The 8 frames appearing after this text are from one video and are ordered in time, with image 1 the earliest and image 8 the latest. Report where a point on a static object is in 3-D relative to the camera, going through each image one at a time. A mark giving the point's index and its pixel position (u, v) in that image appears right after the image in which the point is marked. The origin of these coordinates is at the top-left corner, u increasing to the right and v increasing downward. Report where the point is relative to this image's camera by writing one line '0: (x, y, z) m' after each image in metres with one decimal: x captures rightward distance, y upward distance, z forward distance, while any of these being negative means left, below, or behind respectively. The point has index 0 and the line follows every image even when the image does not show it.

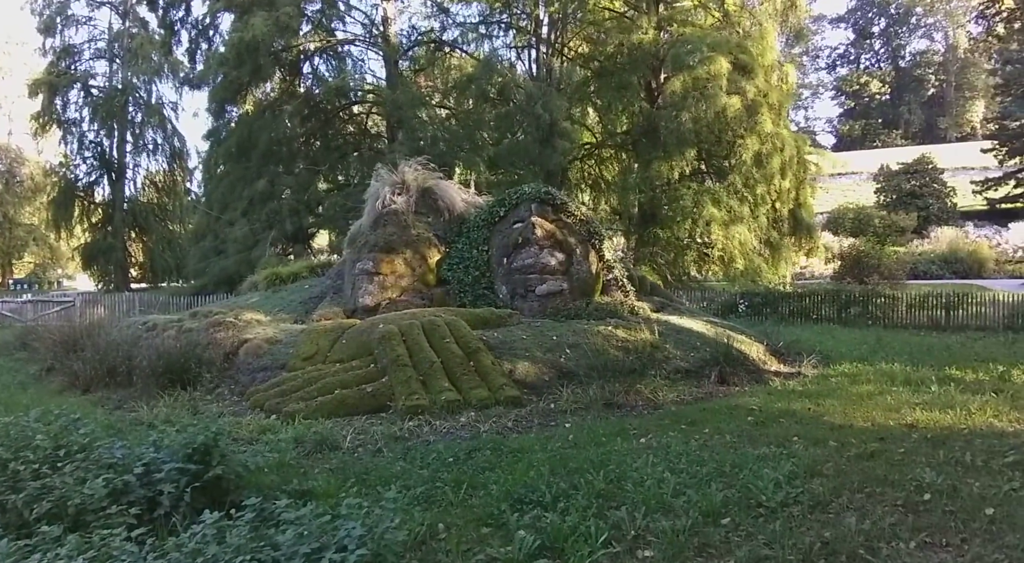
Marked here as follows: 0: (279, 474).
0: (-1.7, -1.4, +5.2) m
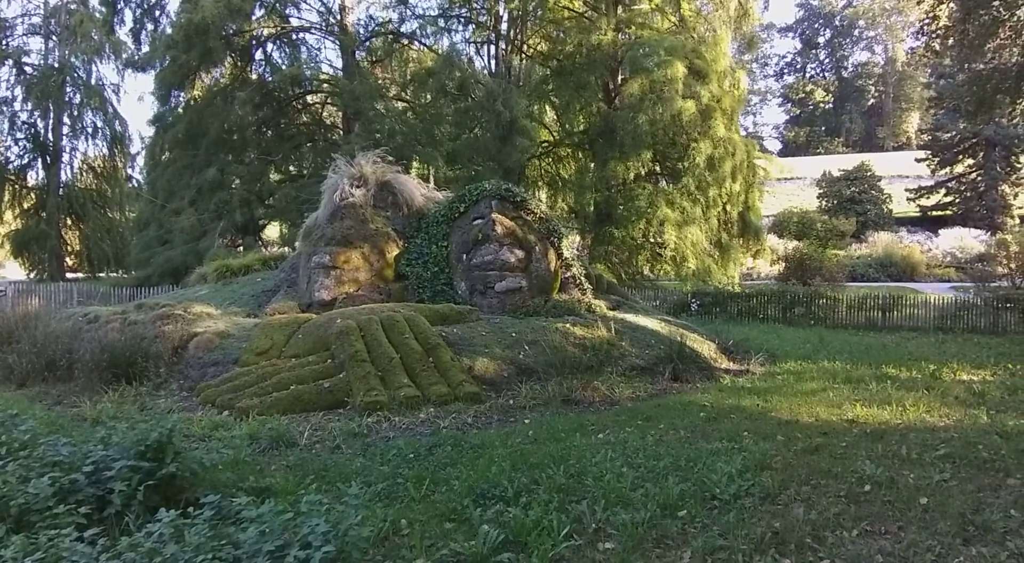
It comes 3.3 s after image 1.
0: (-2.0, -1.4, +5.1) m
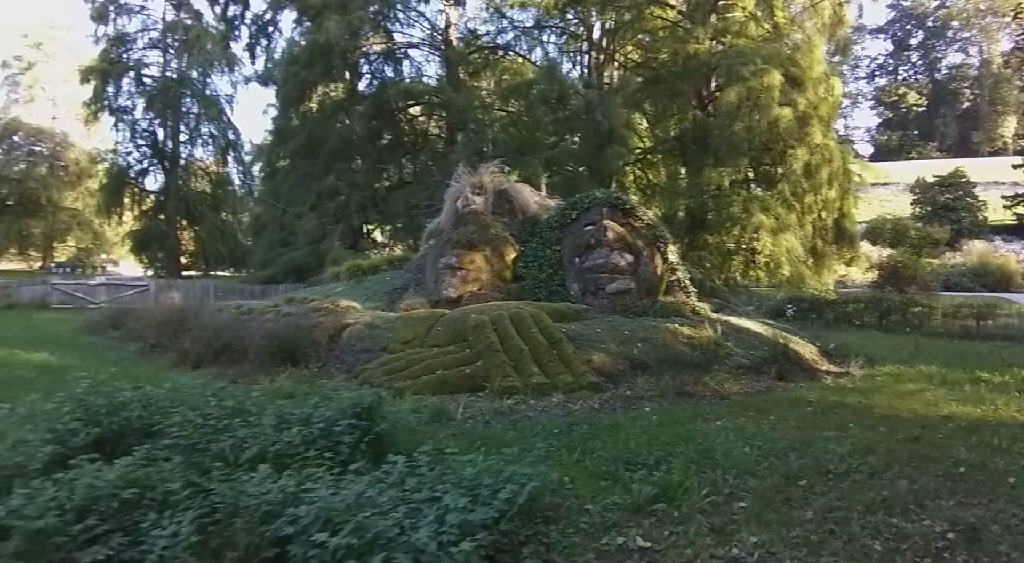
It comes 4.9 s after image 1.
0: (-0.8, -1.4, +6.2) m
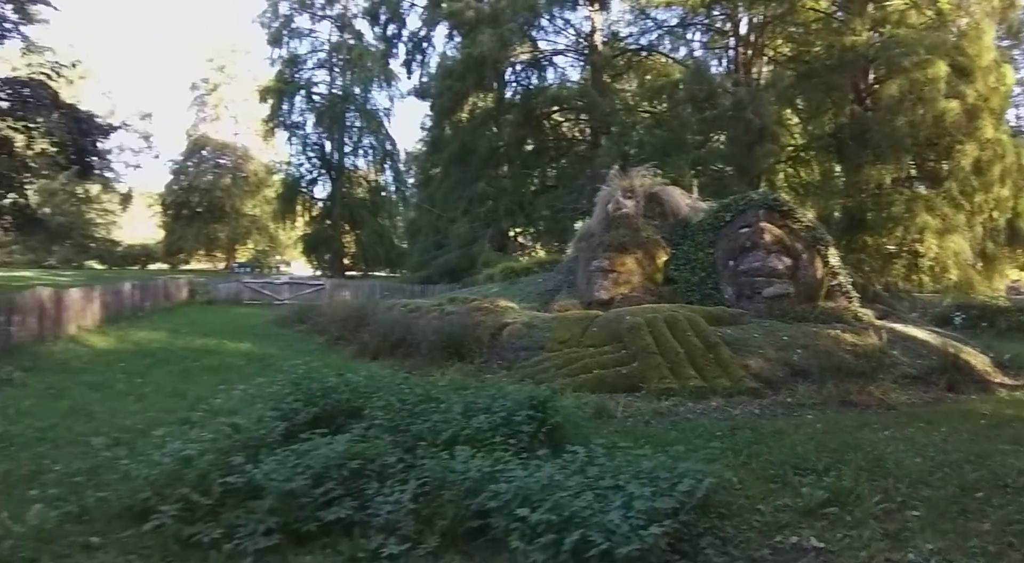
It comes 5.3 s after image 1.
0: (+0.7, -1.4, +6.5) m
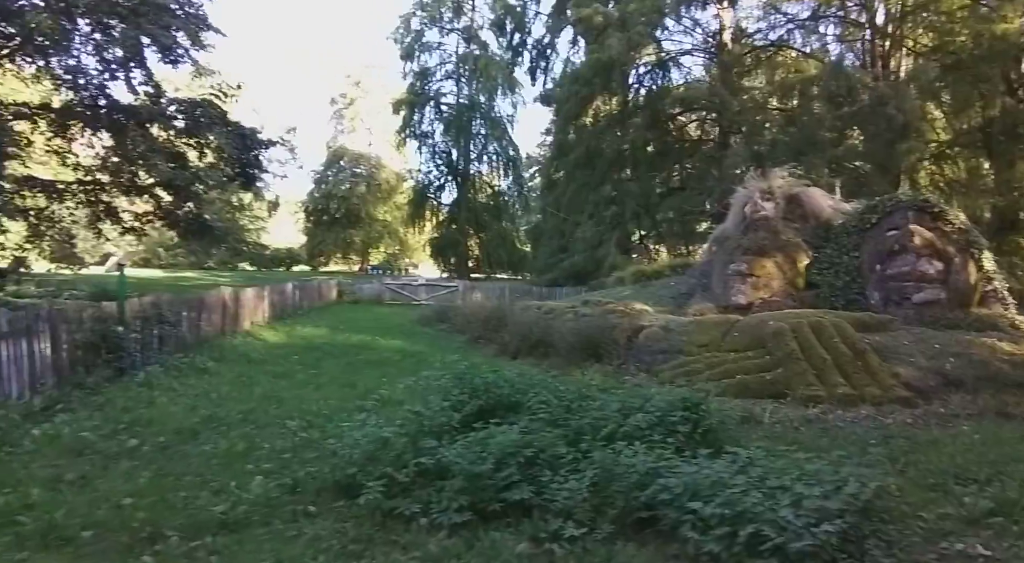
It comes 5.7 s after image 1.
0: (+2.1, -1.4, +6.6) m
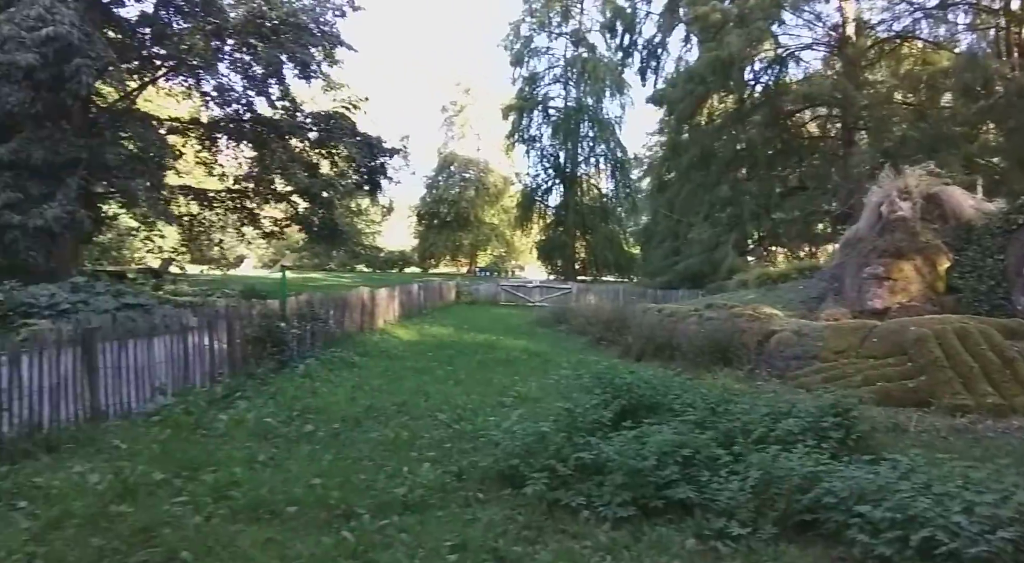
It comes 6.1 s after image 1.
0: (+3.4, -1.4, +6.4) m
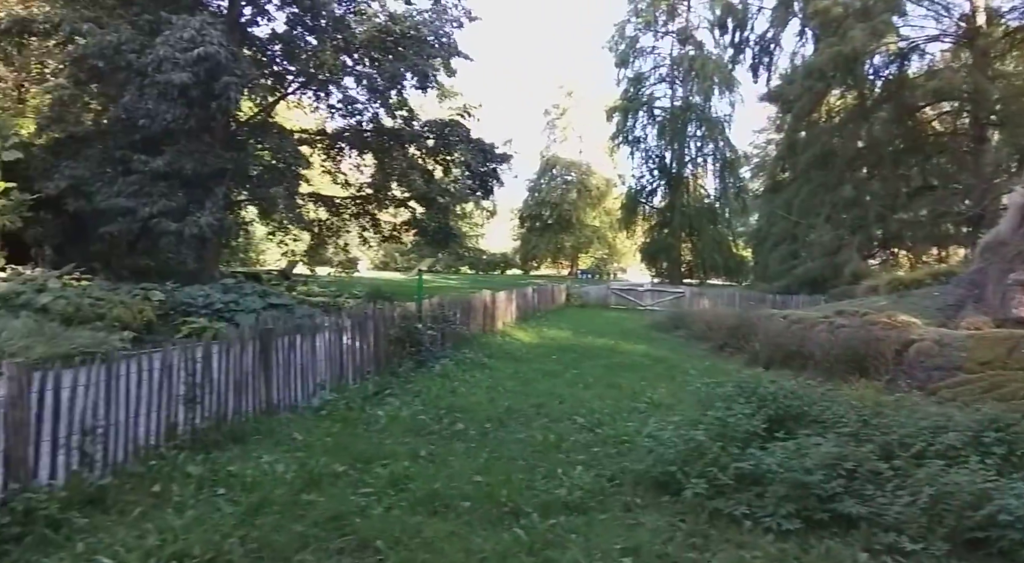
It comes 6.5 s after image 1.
0: (+4.6, -1.5, +5.9) m
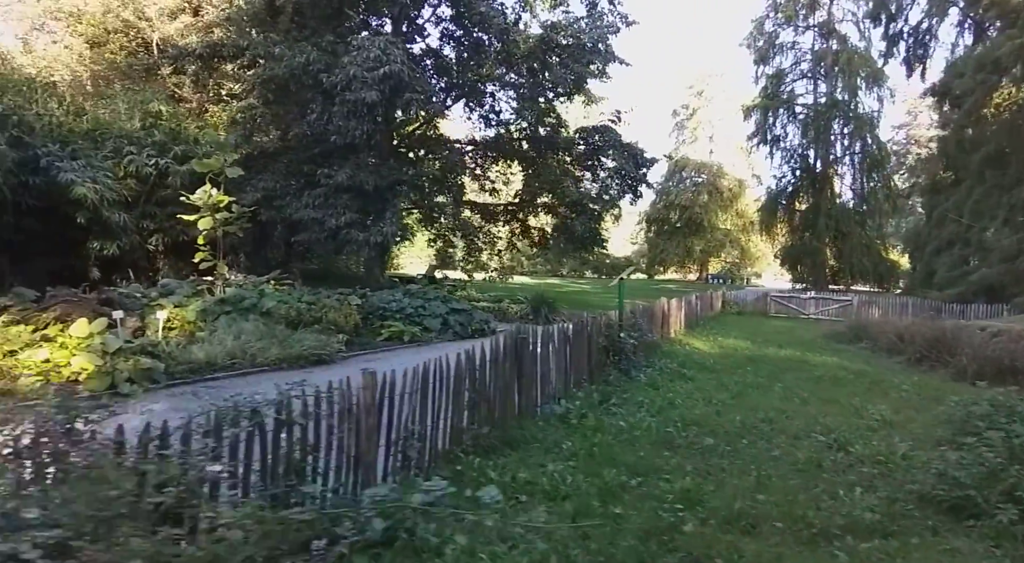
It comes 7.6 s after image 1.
0: (+6.6, -1.7, +5.2) m
